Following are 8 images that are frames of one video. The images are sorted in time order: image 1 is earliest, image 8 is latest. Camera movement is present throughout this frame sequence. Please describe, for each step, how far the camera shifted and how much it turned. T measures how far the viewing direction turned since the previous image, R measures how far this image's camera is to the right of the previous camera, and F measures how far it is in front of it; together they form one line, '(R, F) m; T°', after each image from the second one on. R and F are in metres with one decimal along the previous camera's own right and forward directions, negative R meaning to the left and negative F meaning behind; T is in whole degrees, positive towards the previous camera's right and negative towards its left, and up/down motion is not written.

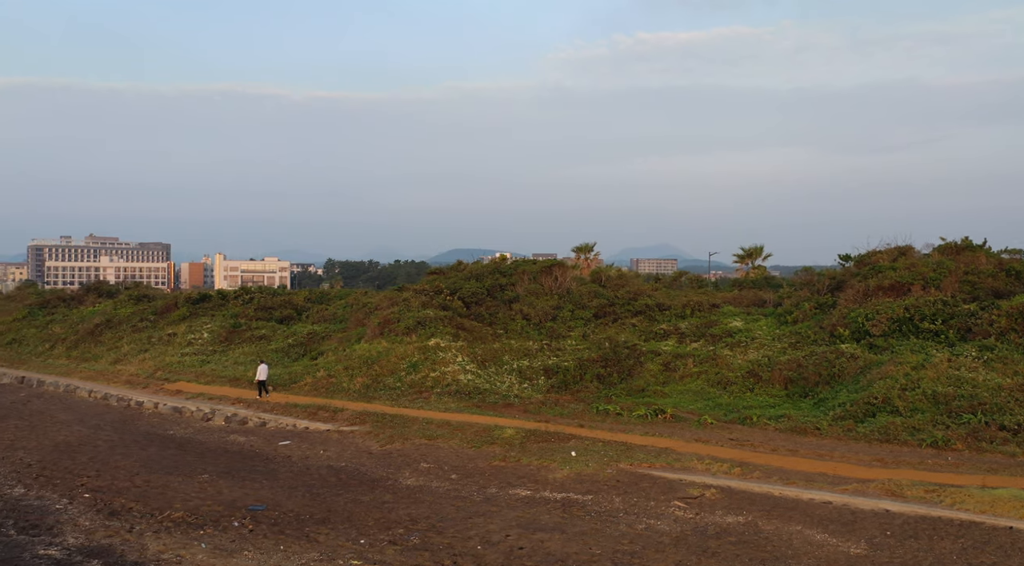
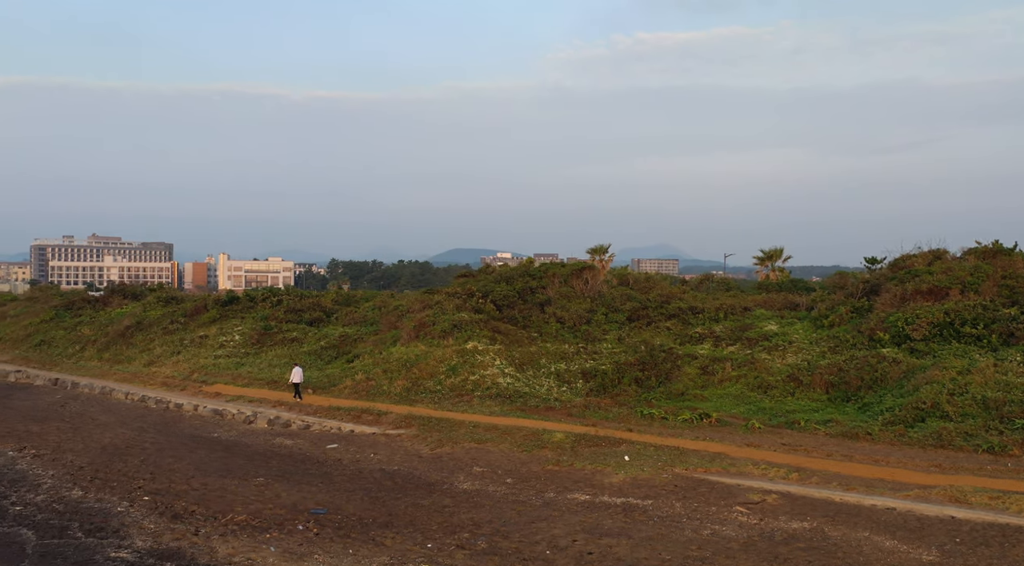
(-0.8, 0.0) m; -1°
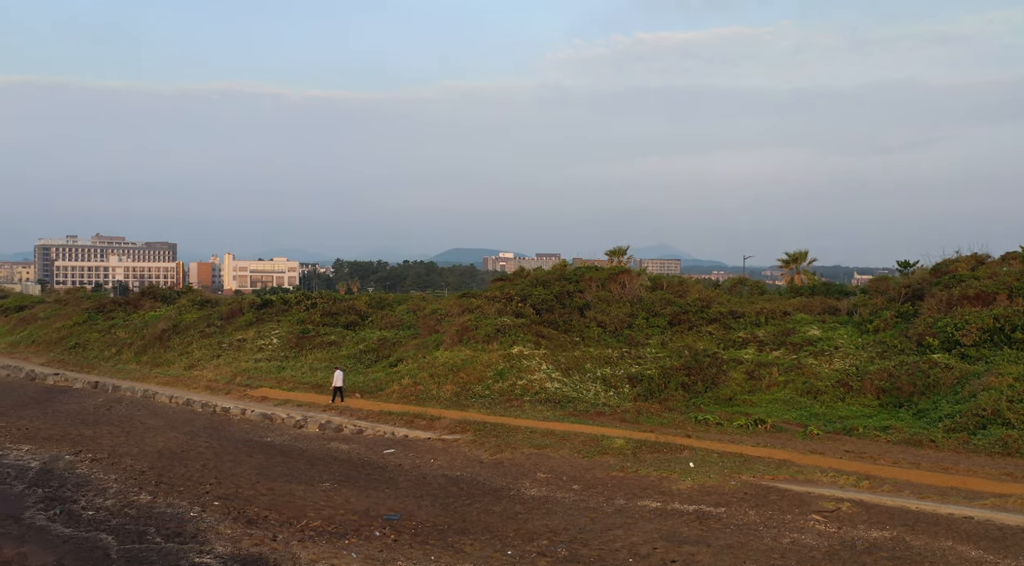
(-0.9, 0.0) m; -1°
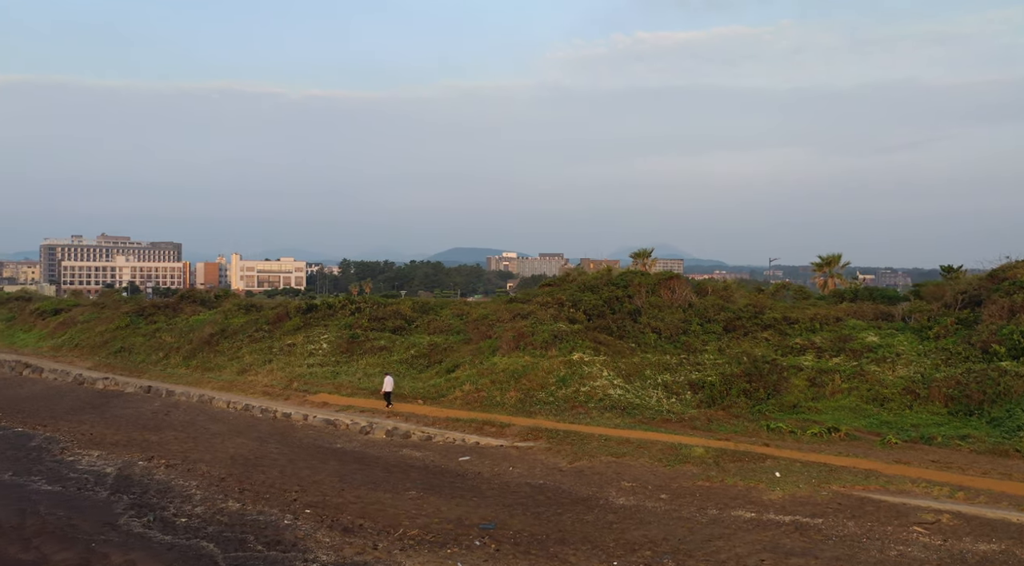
(-1.2, 0.0) m; -1°
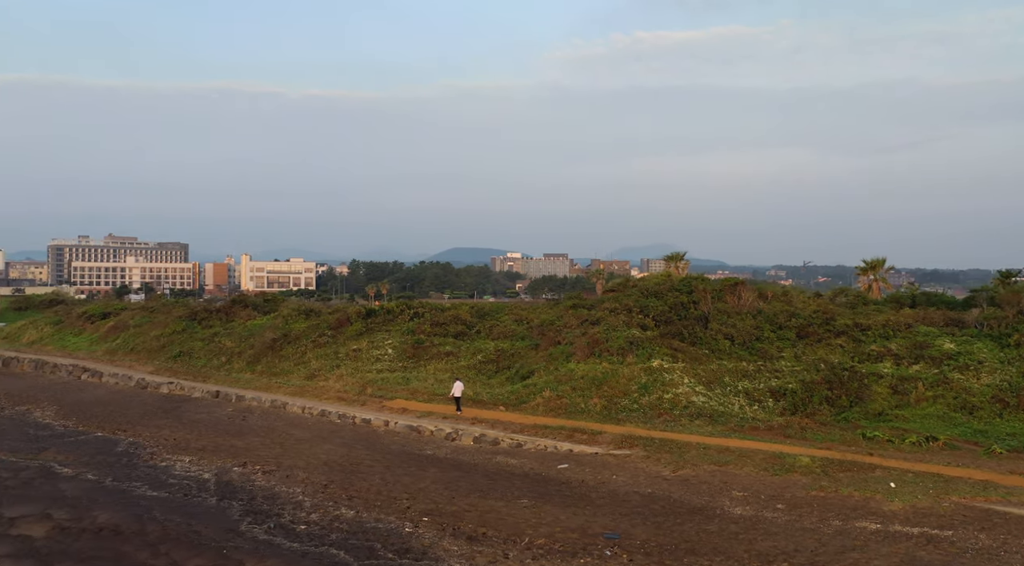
(-1.5, 0.0) m; -1°
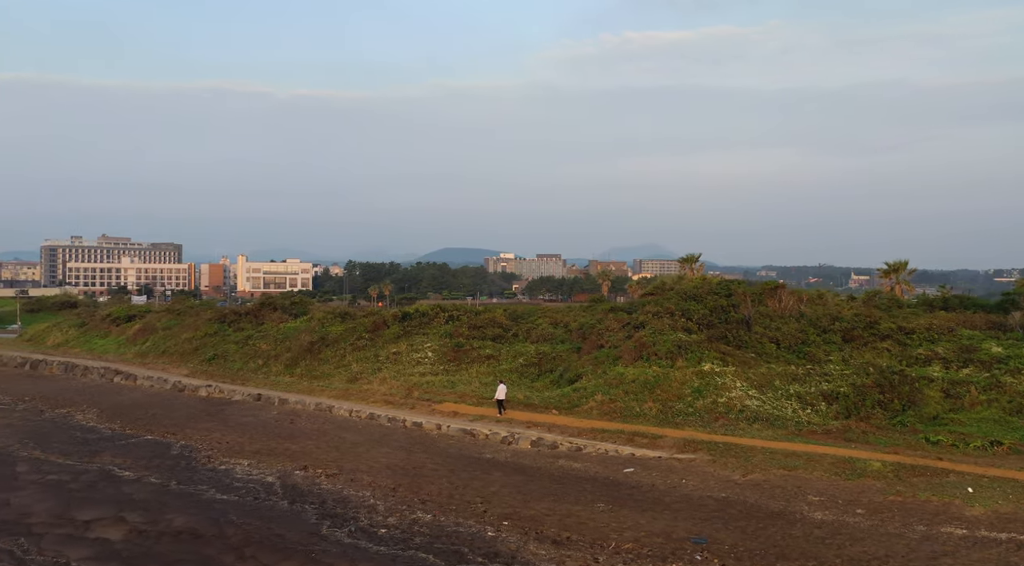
(-1.2, 0.0) m; 0°
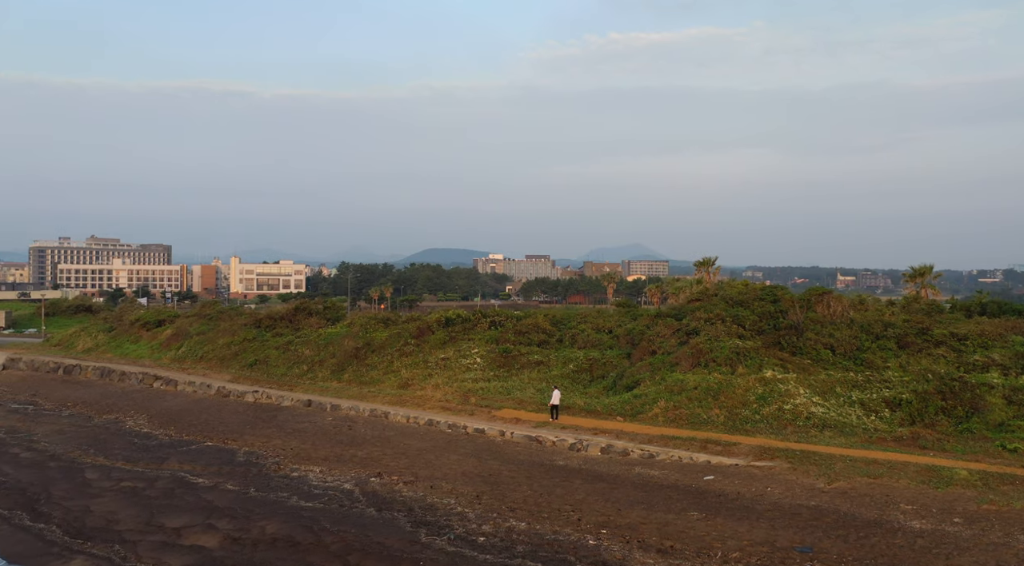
(-1.5, -0.1) m; 0°
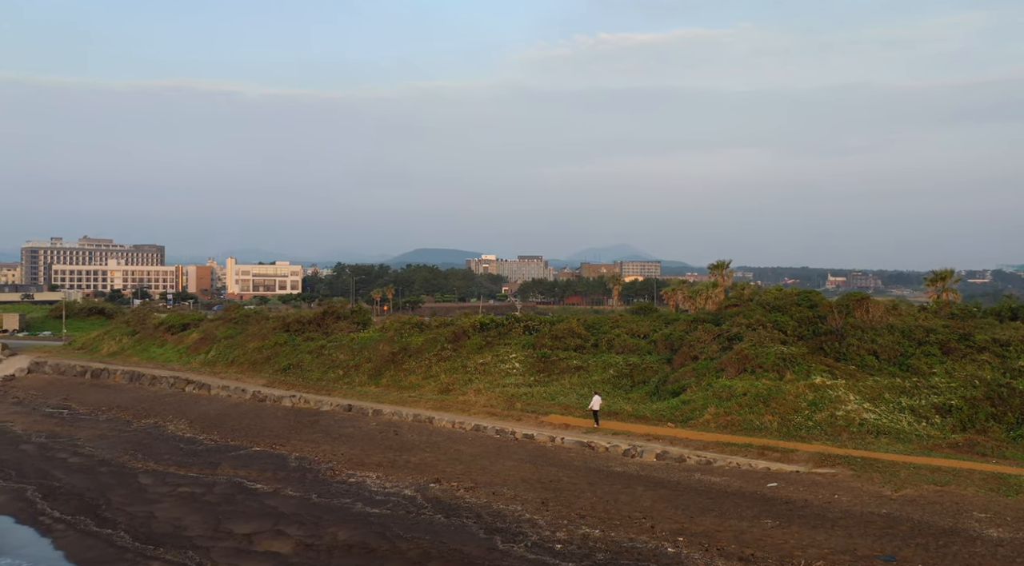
(-1.1, -0.1) m; 0°
